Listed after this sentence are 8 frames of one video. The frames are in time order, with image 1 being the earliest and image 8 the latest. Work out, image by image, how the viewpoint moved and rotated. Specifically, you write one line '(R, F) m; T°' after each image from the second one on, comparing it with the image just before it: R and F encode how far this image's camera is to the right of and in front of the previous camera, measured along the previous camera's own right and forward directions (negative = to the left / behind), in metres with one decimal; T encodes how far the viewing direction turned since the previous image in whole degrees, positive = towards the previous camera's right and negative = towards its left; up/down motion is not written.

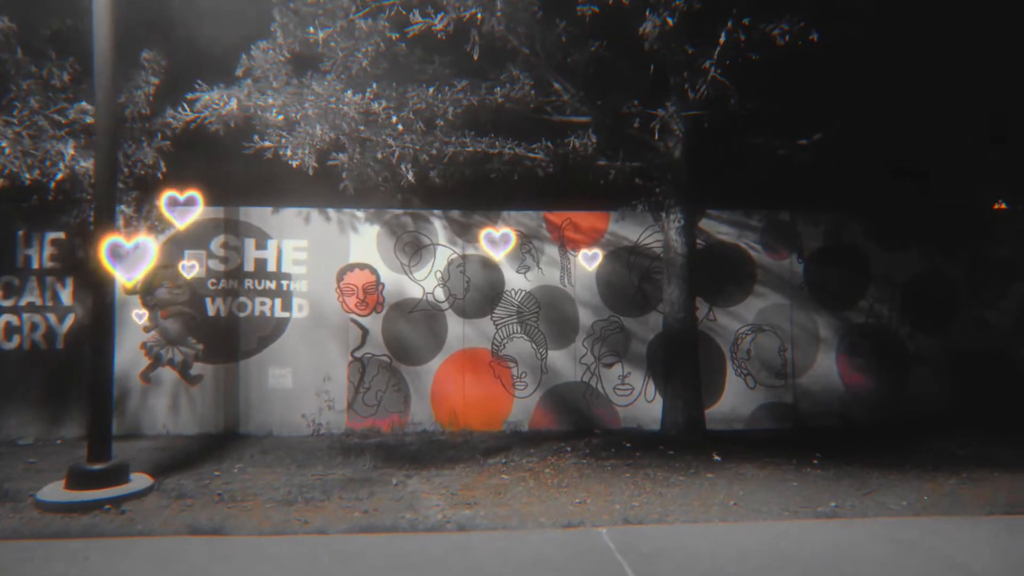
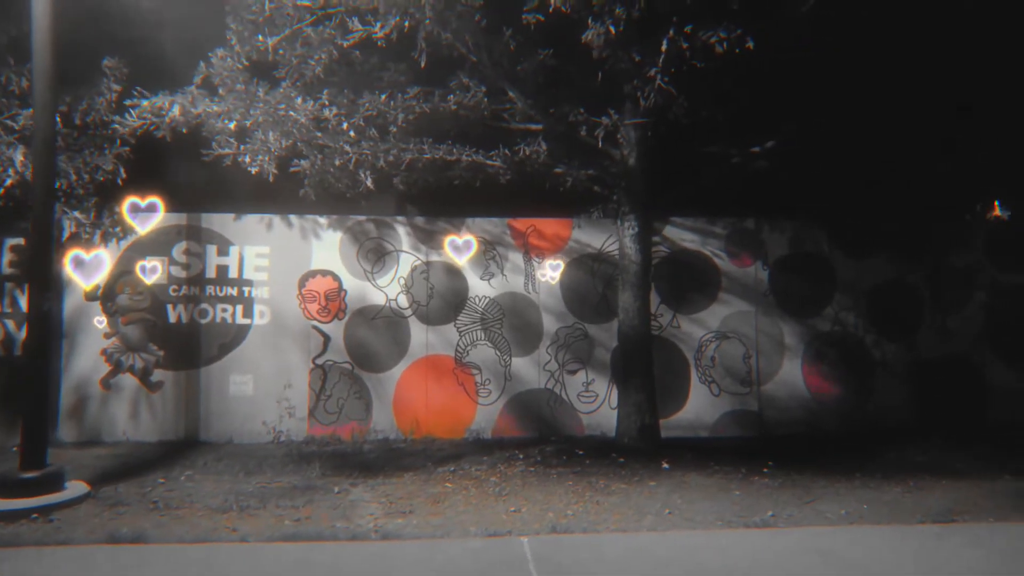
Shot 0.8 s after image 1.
(+0.6, 0.0) m; 0°
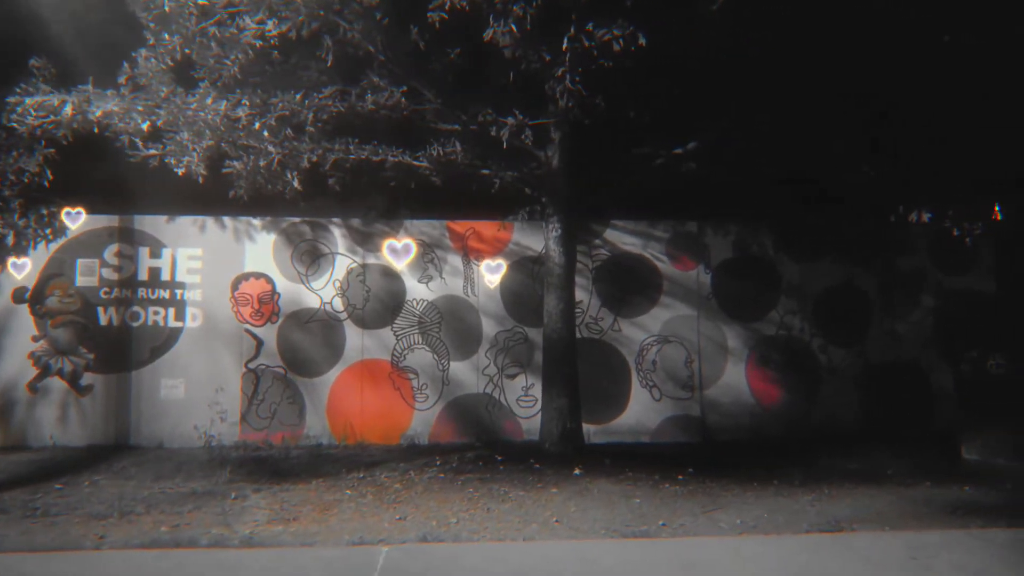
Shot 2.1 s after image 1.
(+1.0, +0.1) m; 0°
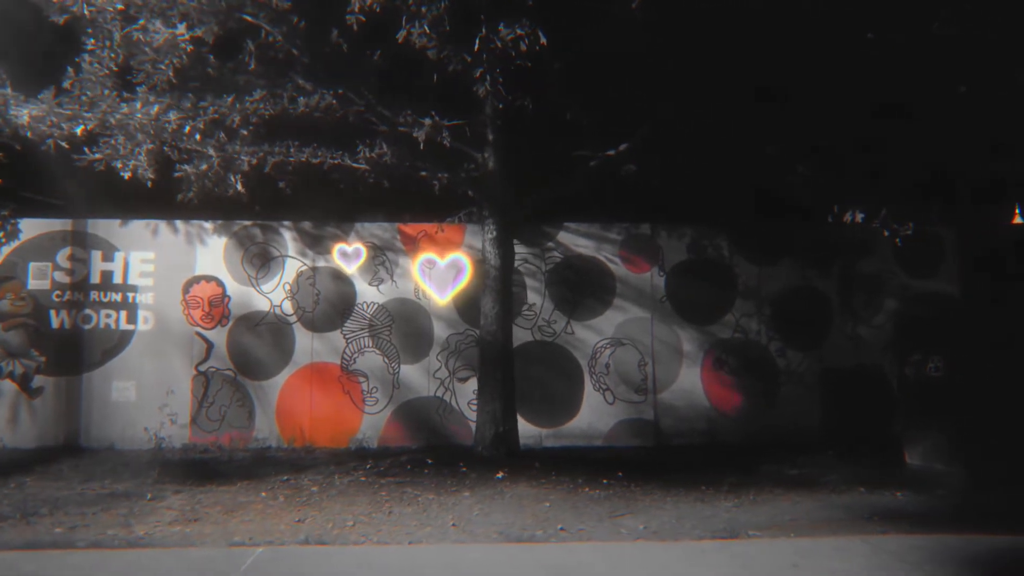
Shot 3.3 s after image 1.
(+1.0, +0.1) m; -1°
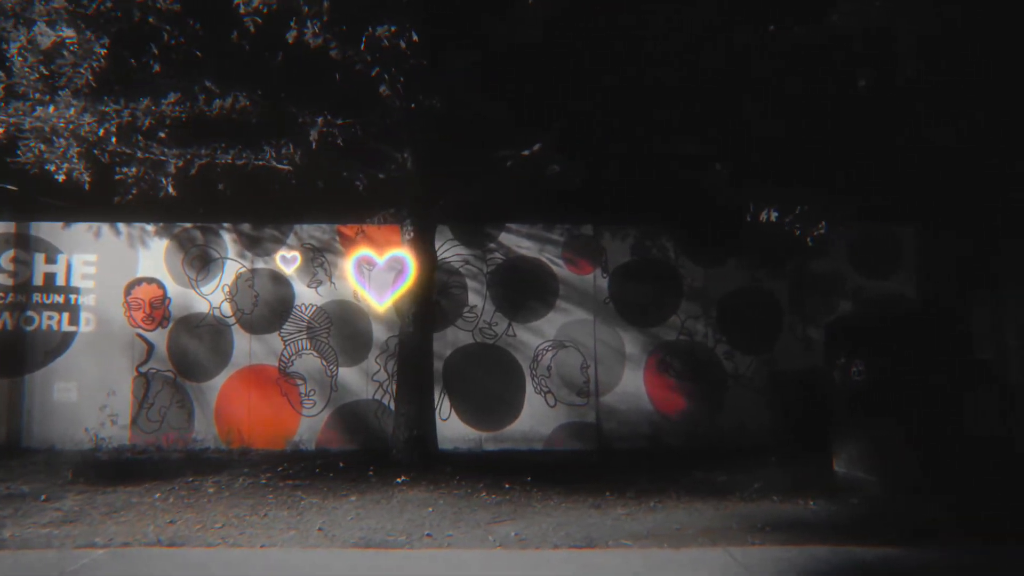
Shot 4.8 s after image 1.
(+1.3, +0.1) m; -2°
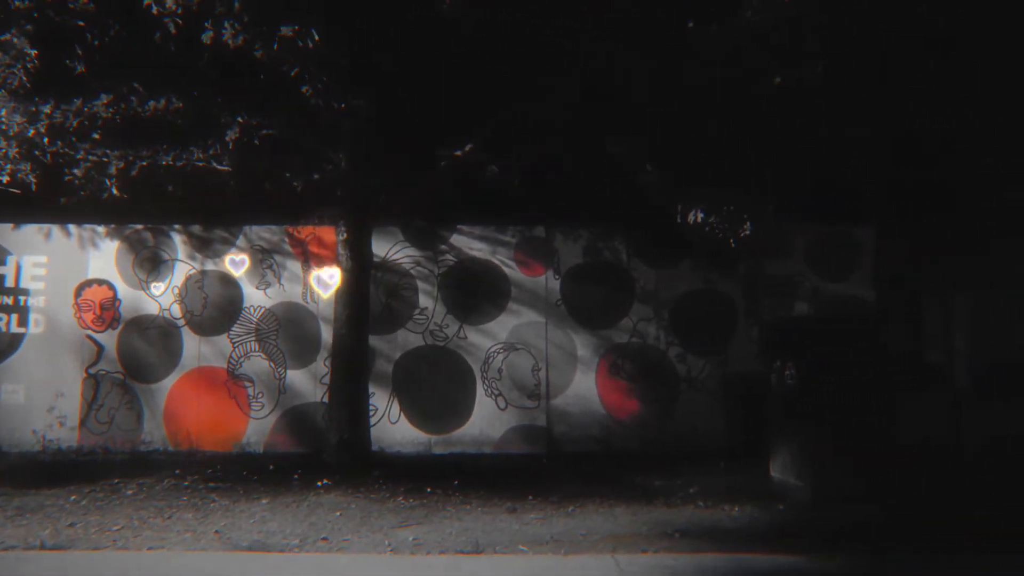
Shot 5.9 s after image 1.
(+0.9, +0.1) m; -1°
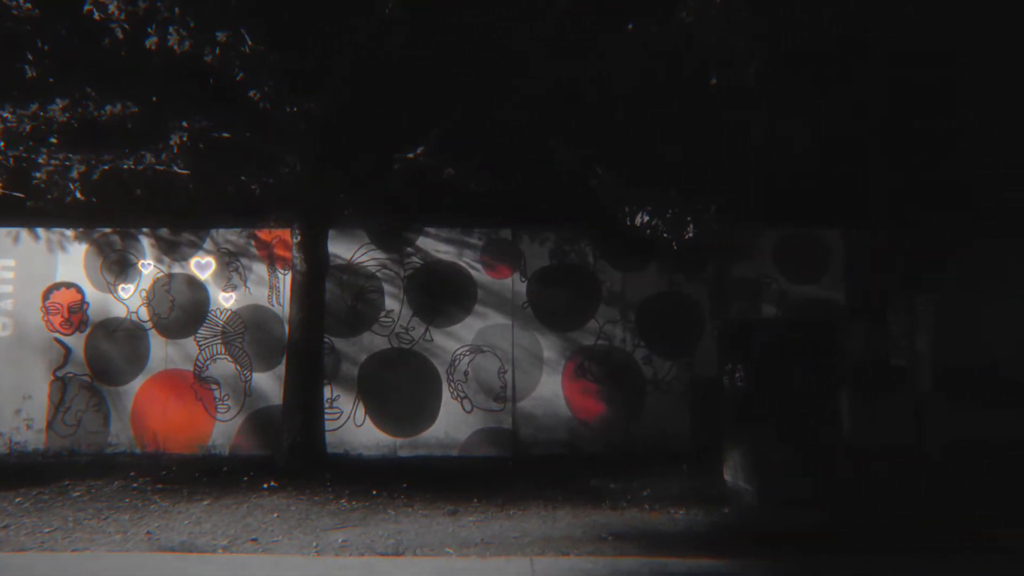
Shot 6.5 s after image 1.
(+0.6, 0.0) m; 0°
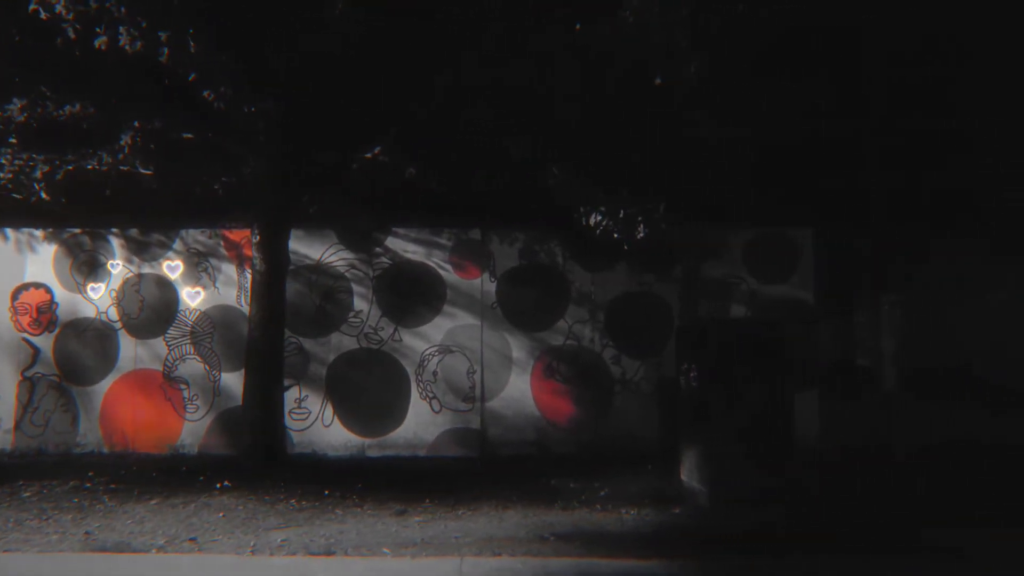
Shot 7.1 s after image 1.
(+0.5, 0.0) m; 0°
